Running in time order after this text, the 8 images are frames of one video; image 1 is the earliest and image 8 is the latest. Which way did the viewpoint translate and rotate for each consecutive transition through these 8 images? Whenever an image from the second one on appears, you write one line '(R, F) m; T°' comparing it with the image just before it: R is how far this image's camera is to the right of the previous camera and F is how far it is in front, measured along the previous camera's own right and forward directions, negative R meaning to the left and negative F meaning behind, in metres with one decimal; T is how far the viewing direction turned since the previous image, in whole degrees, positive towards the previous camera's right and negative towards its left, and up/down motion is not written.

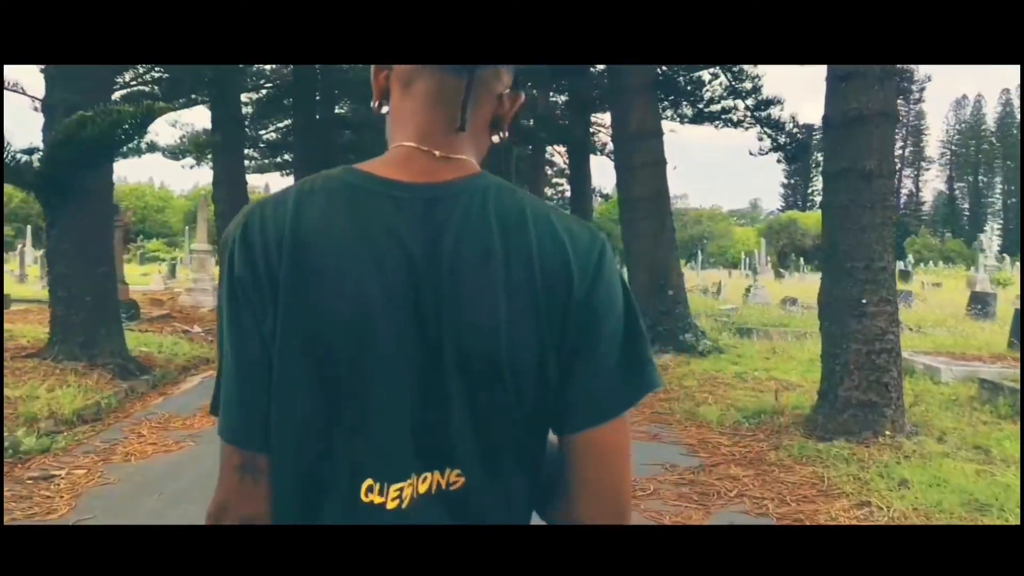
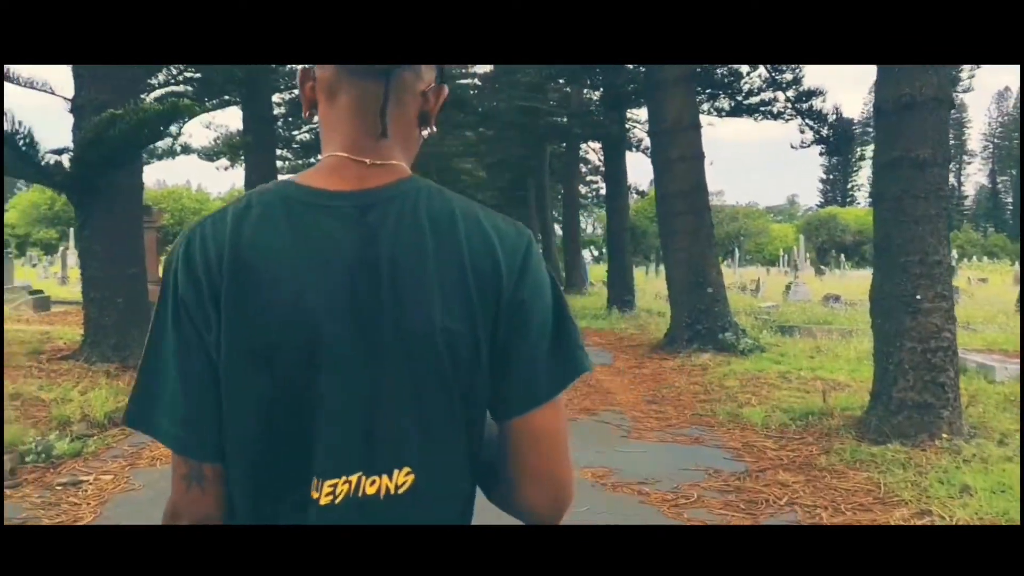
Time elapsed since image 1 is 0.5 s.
(0.0, +0.2) m; -2°
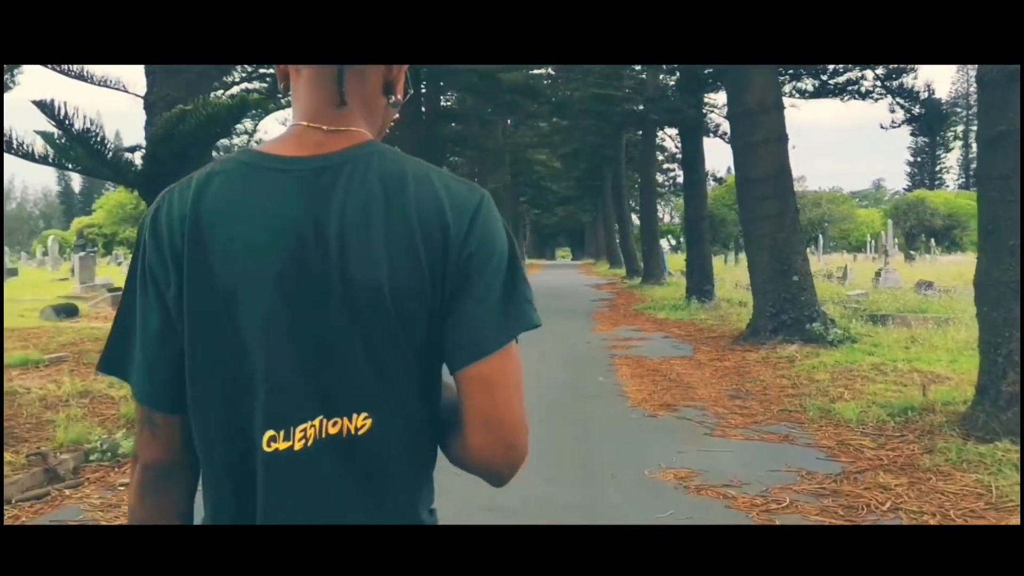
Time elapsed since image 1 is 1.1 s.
(0.0, +0.3) m; -5°
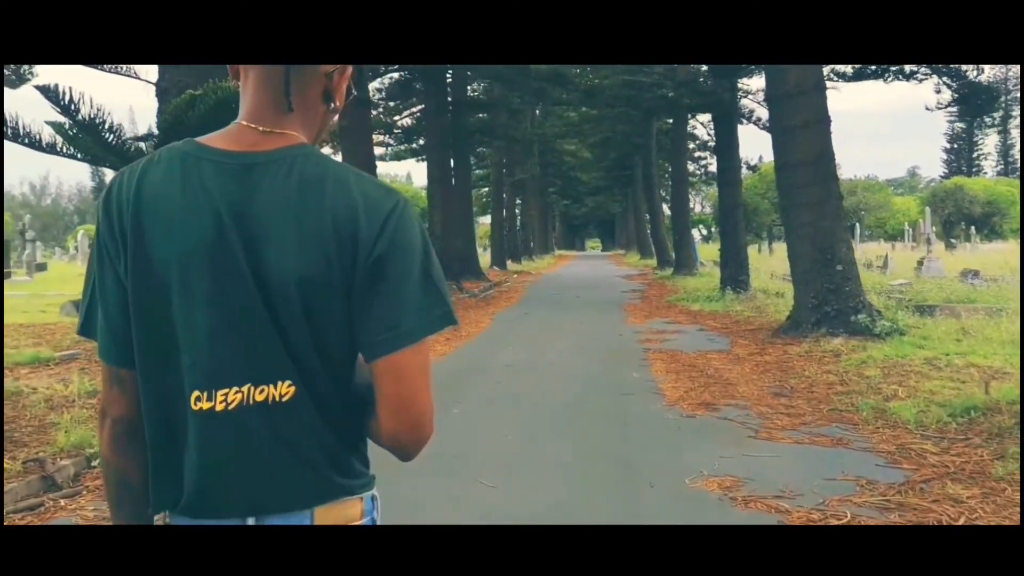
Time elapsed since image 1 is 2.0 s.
(0.0, +0.4) m; -2°
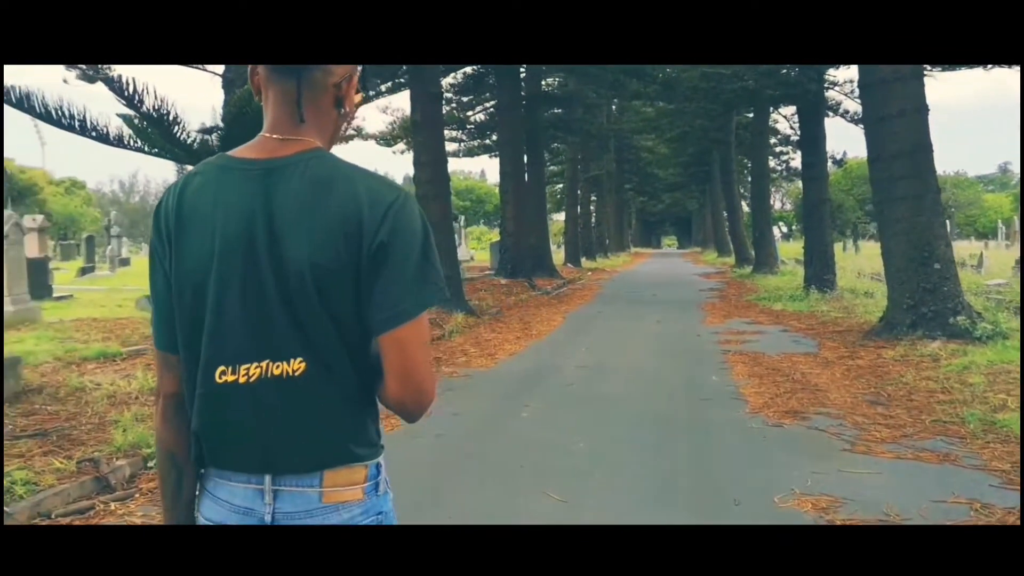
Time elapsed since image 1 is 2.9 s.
(0.0, +0.3) m; -4°
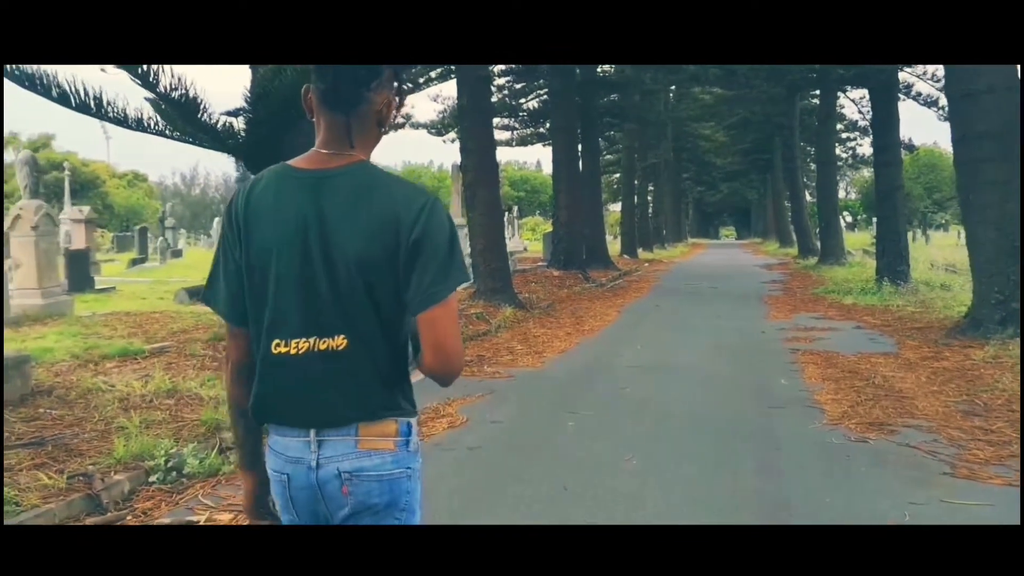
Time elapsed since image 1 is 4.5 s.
(+0.1, +0.6) m; -3°
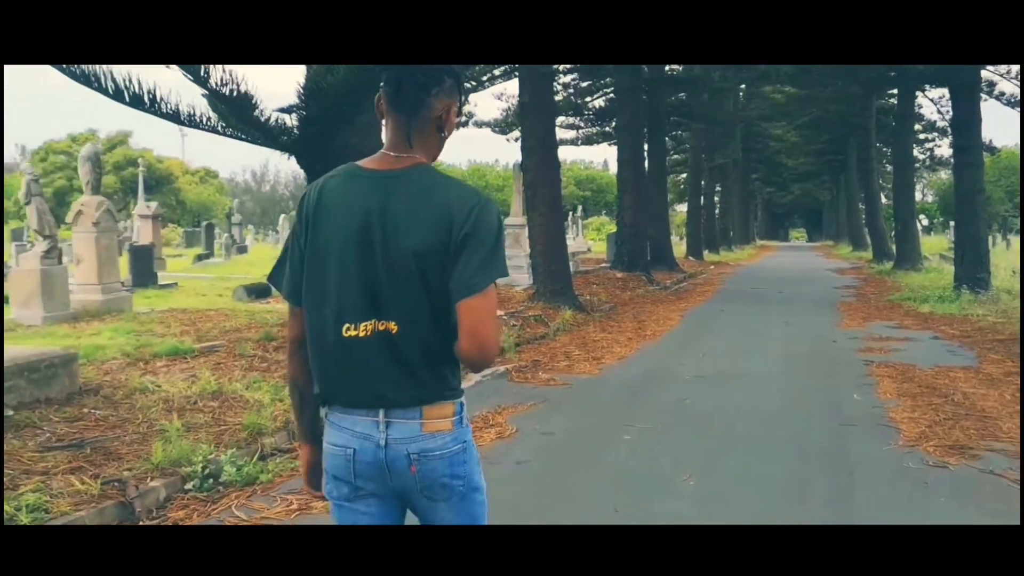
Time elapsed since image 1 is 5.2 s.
(+0.1, +0.2) m; -4°
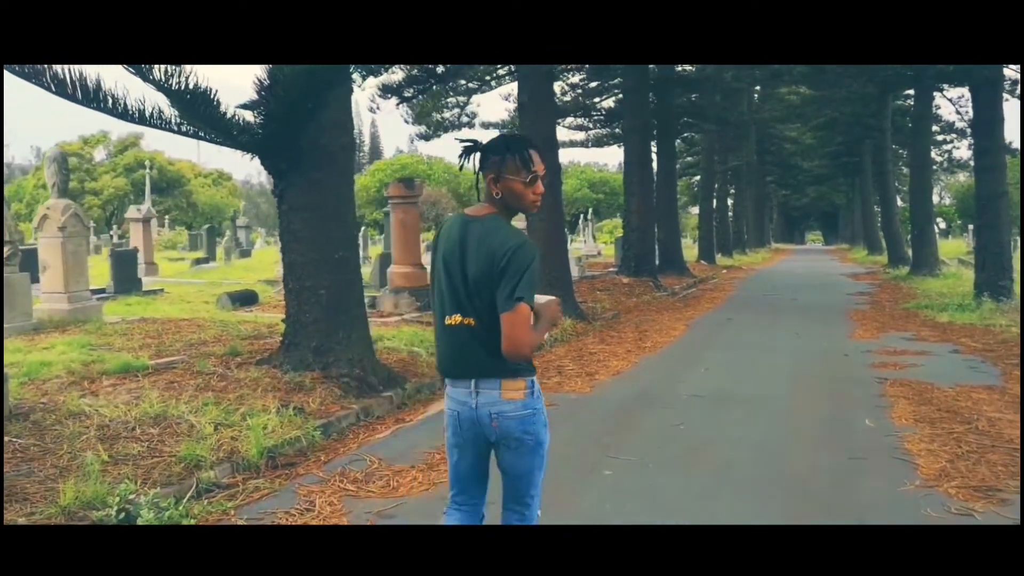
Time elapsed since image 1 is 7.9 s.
(+0.2, +0.6) m; -1°
